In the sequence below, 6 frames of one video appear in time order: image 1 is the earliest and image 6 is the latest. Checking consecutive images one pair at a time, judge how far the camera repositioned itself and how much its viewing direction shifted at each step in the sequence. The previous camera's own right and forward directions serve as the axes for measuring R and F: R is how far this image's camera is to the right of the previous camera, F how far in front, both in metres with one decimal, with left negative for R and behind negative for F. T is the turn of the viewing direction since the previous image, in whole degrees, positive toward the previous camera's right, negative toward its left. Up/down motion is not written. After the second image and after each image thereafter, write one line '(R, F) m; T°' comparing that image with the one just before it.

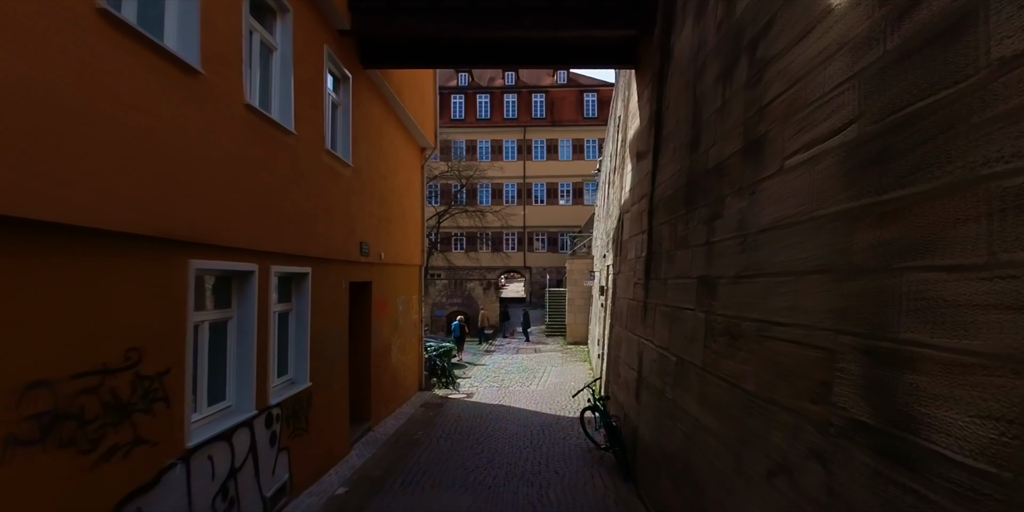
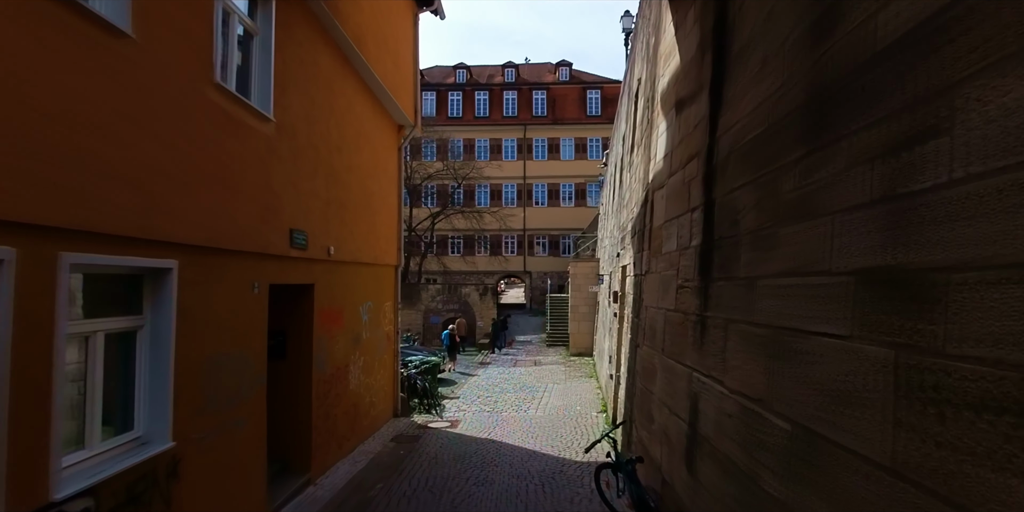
(+0.1, +2.3) m; 0°
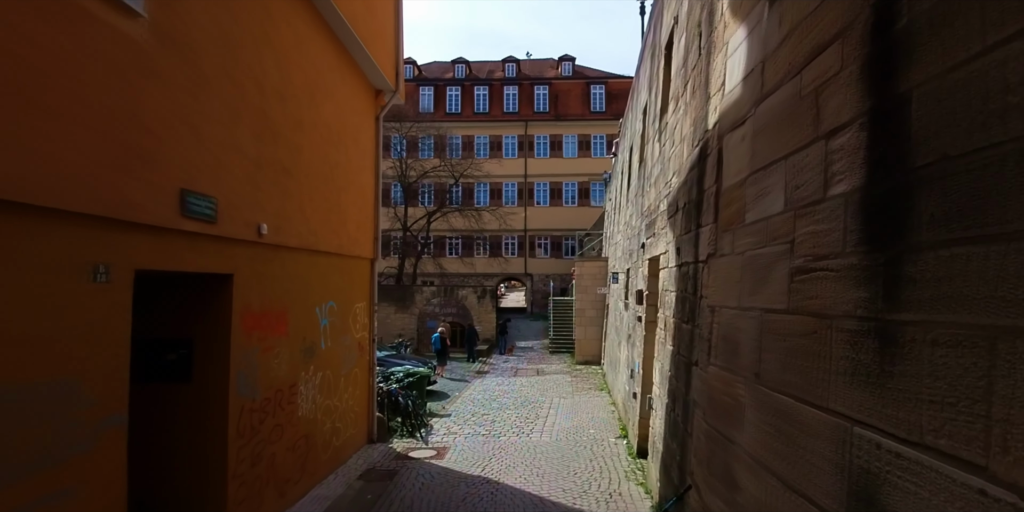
(0.0, +1.9) m; 0°
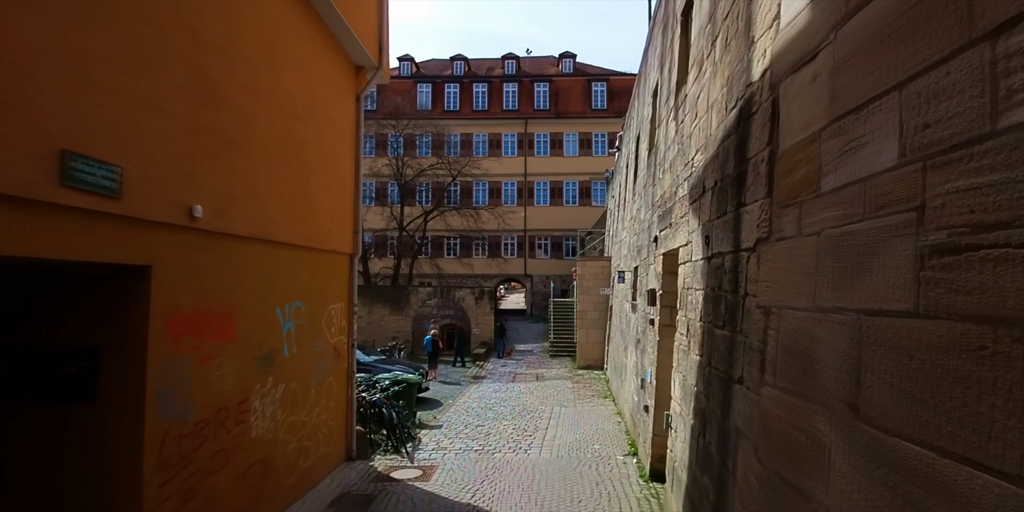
(+0.1, +1.0) m; 0°
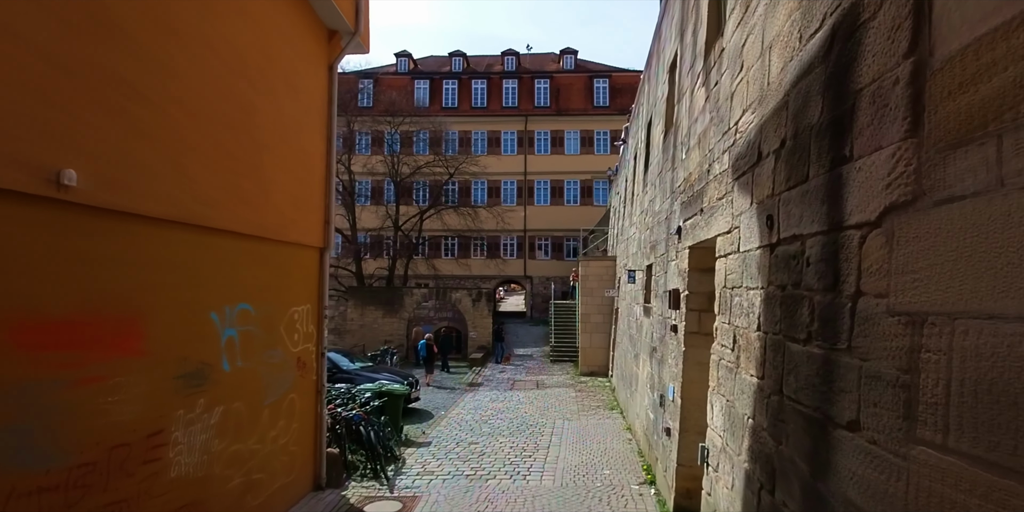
(0.0, +1.2) m; 0°
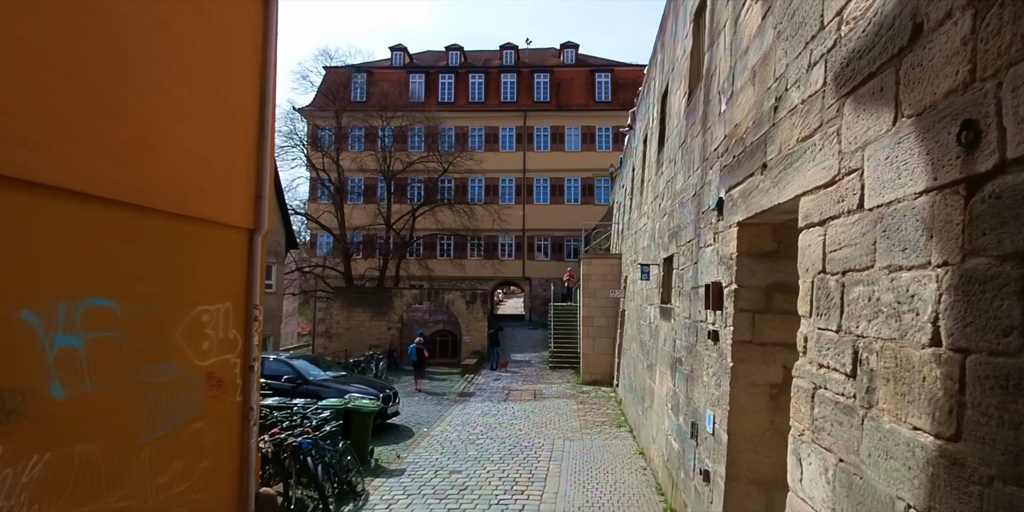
(+0.1, +1.6) m; 0°
